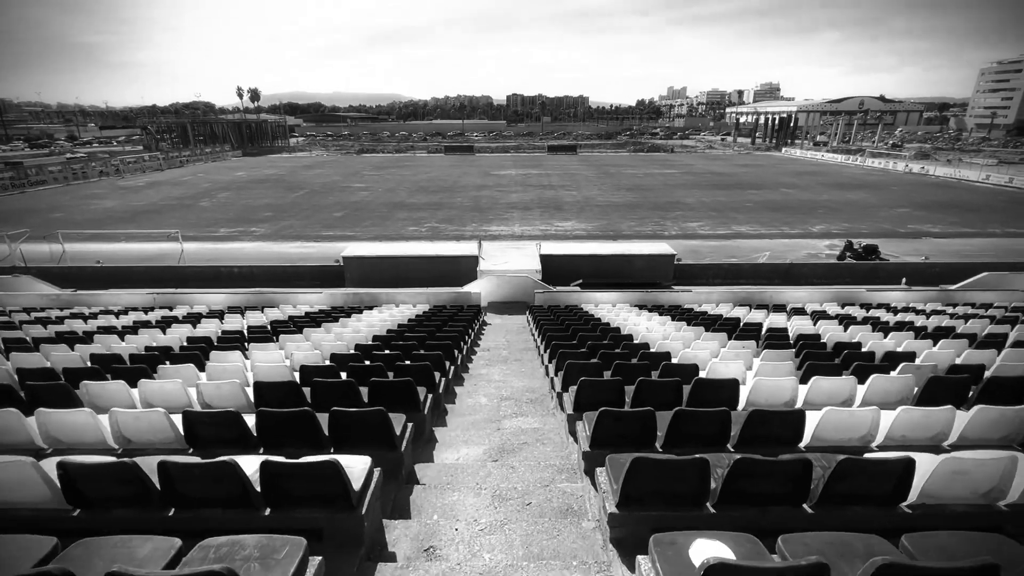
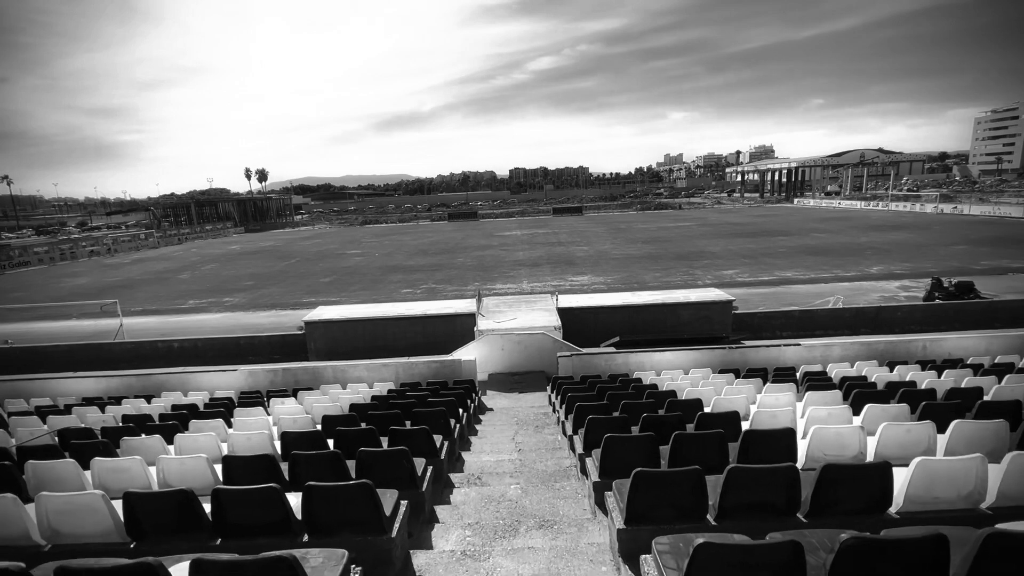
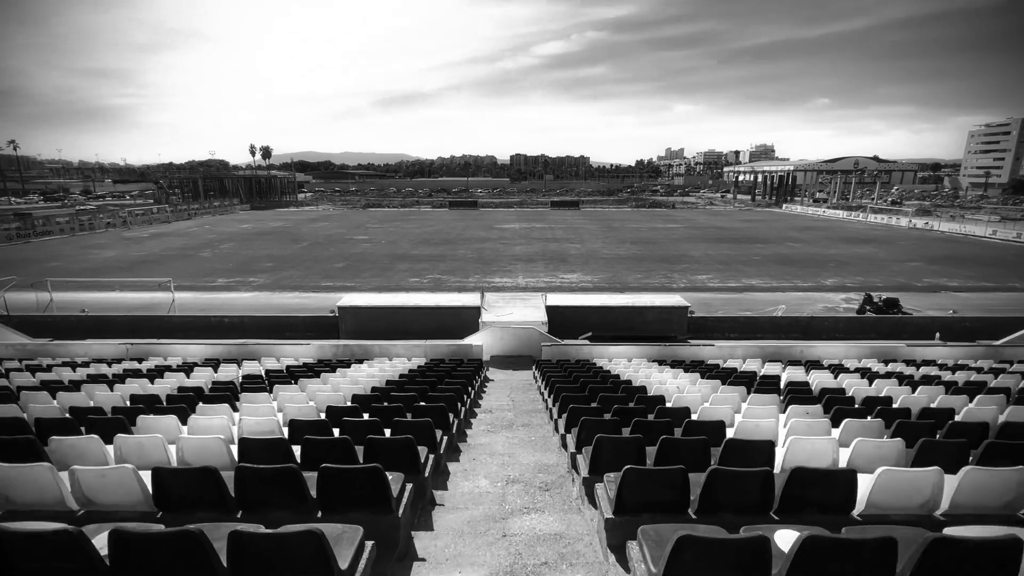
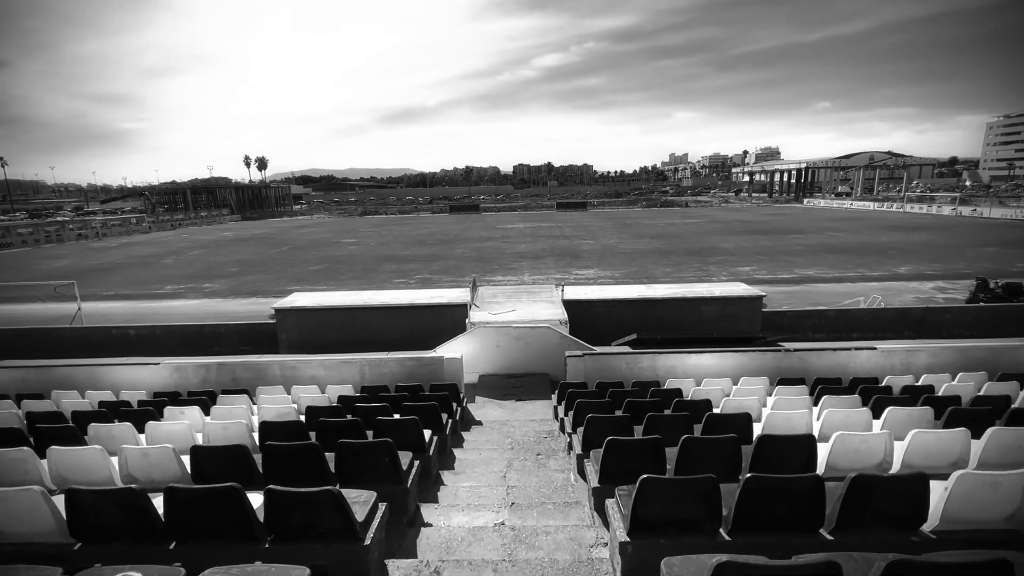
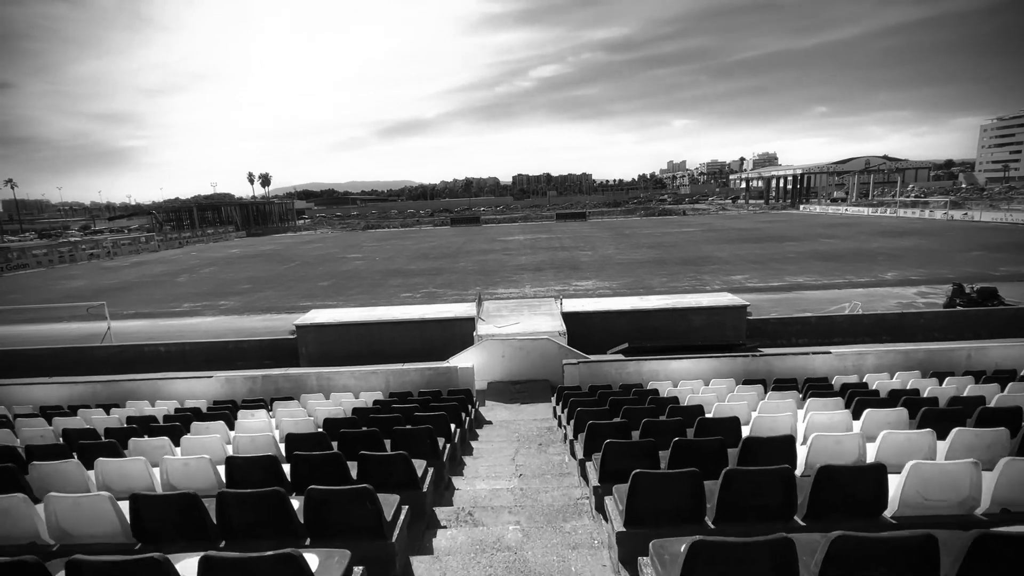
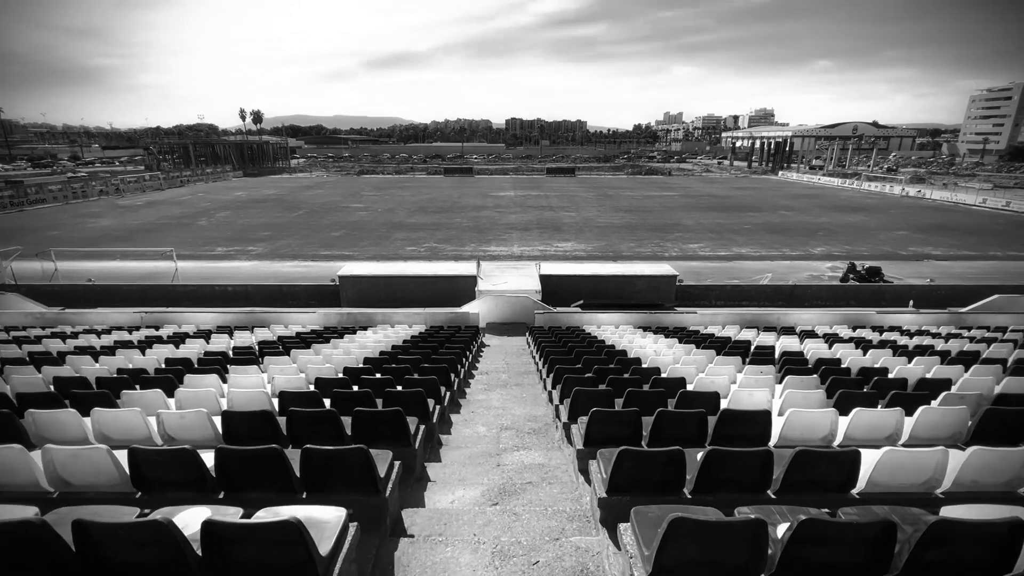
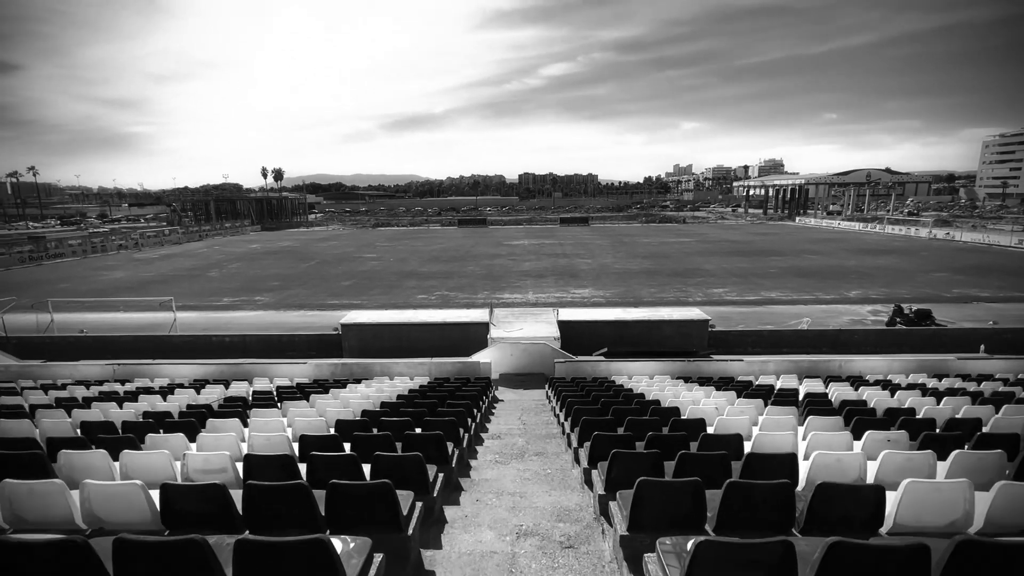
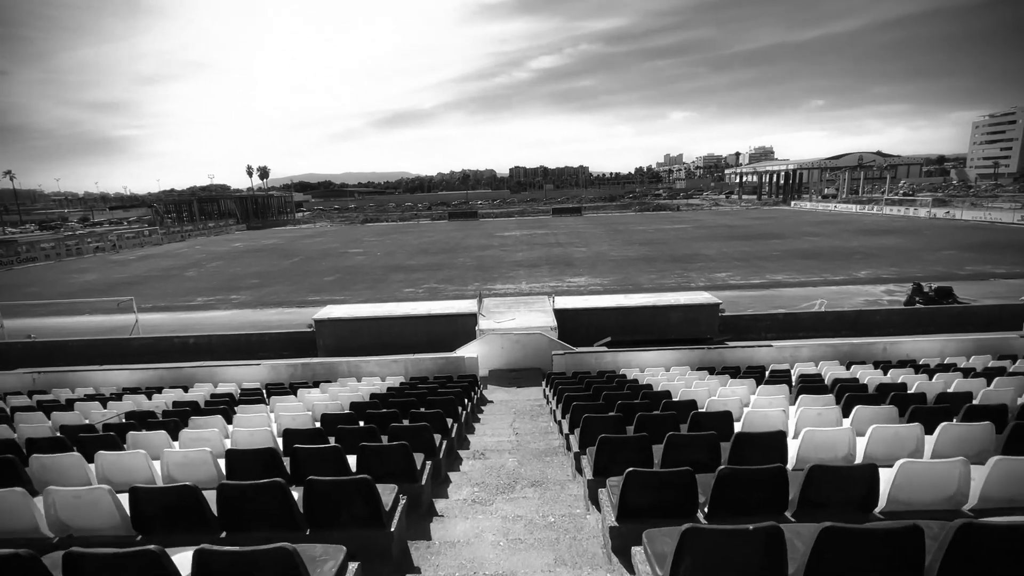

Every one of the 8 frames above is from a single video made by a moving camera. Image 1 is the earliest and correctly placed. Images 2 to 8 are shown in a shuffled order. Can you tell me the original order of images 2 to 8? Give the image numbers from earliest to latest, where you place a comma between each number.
6, 3, 7, 8, 2, 5, 4
